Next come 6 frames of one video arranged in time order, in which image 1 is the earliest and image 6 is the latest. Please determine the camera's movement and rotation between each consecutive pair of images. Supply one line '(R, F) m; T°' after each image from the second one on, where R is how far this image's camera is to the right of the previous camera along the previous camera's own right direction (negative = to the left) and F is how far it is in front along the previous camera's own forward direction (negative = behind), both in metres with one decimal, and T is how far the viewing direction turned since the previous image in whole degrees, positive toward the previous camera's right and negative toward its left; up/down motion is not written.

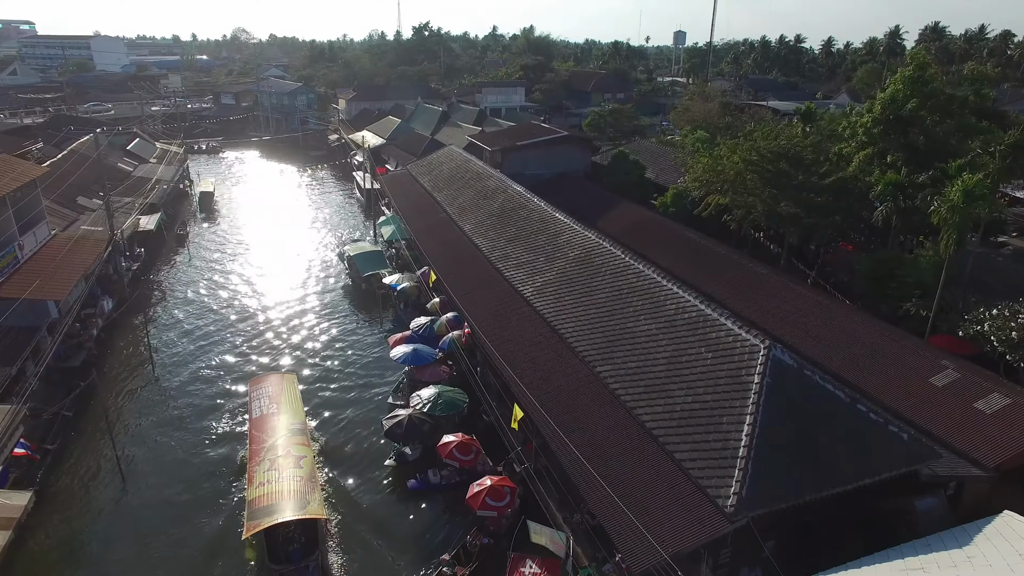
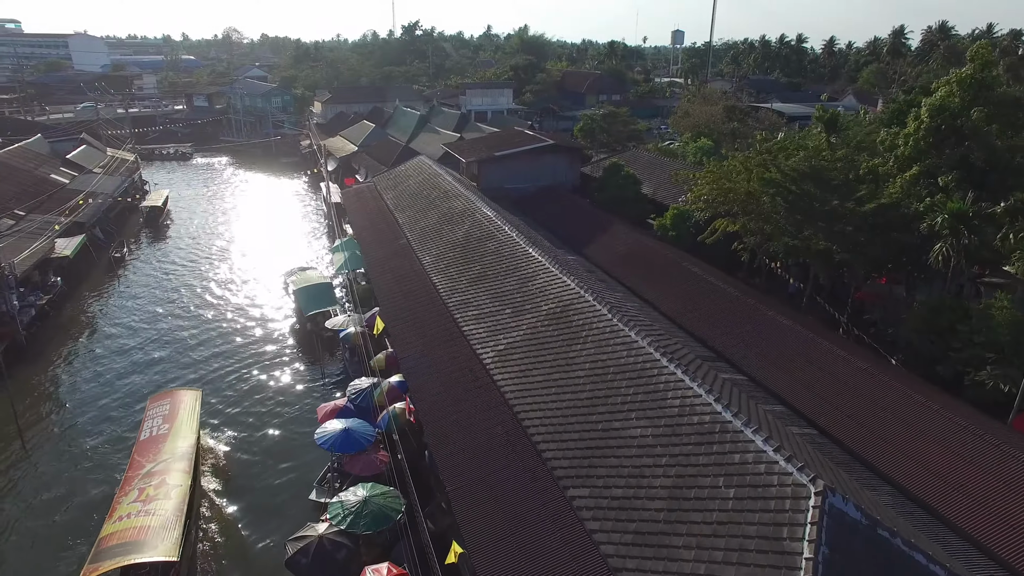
(+0.7, +3.3) m; 0°
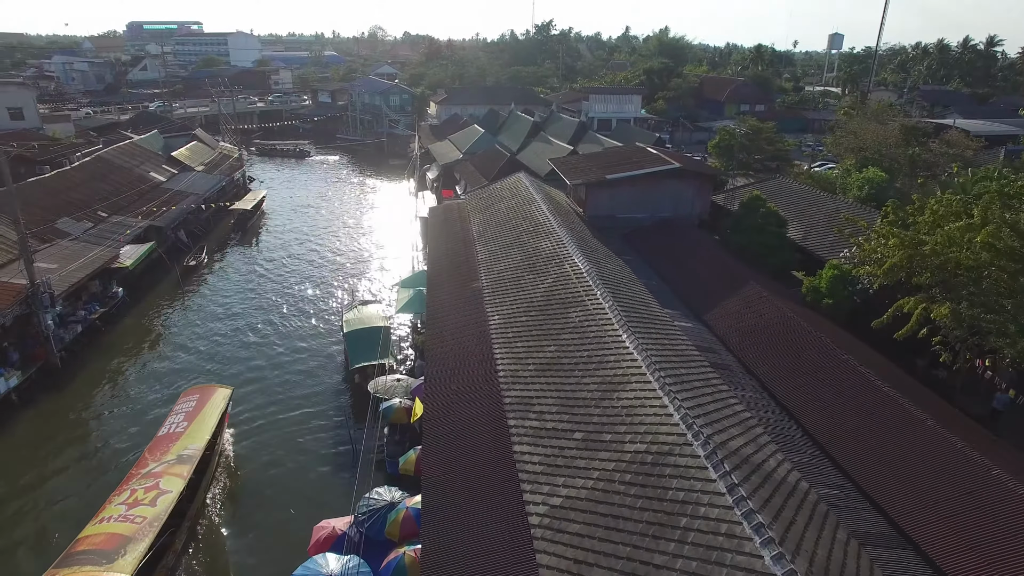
(+0.5, +3.8) m; -10°
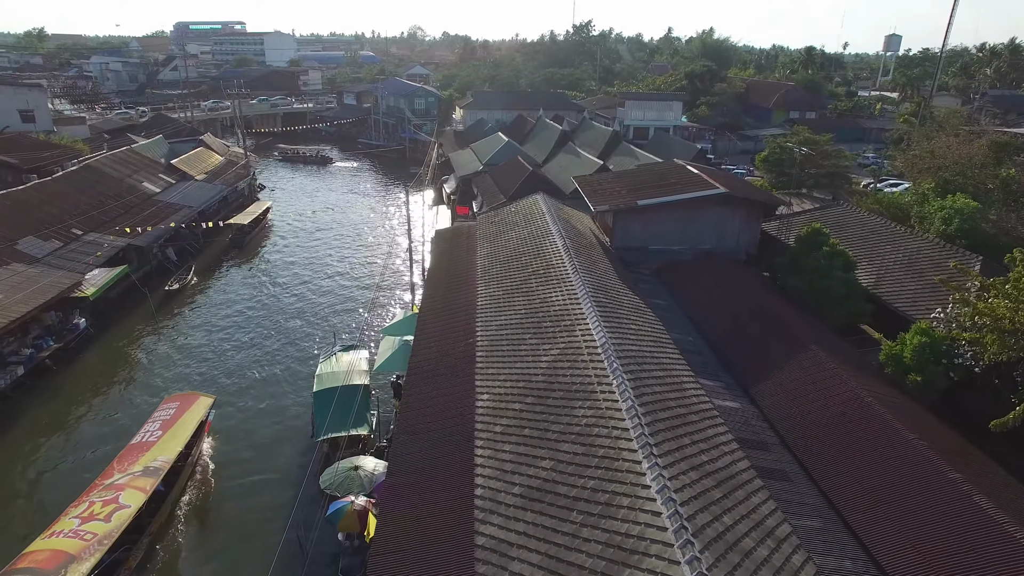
(+0.6, +2.8) m; -3°
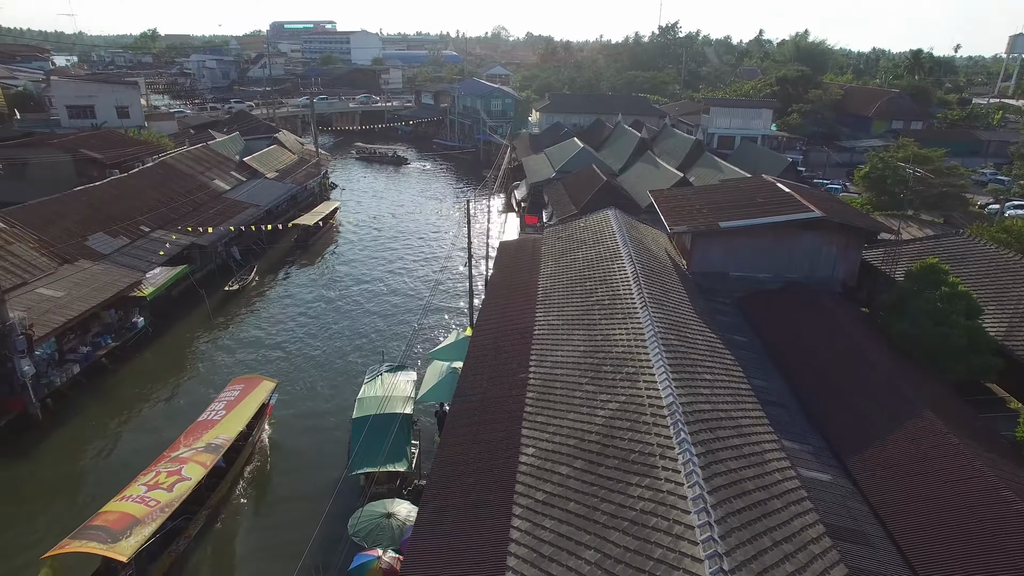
(+0.2, +1.2) m; -6°
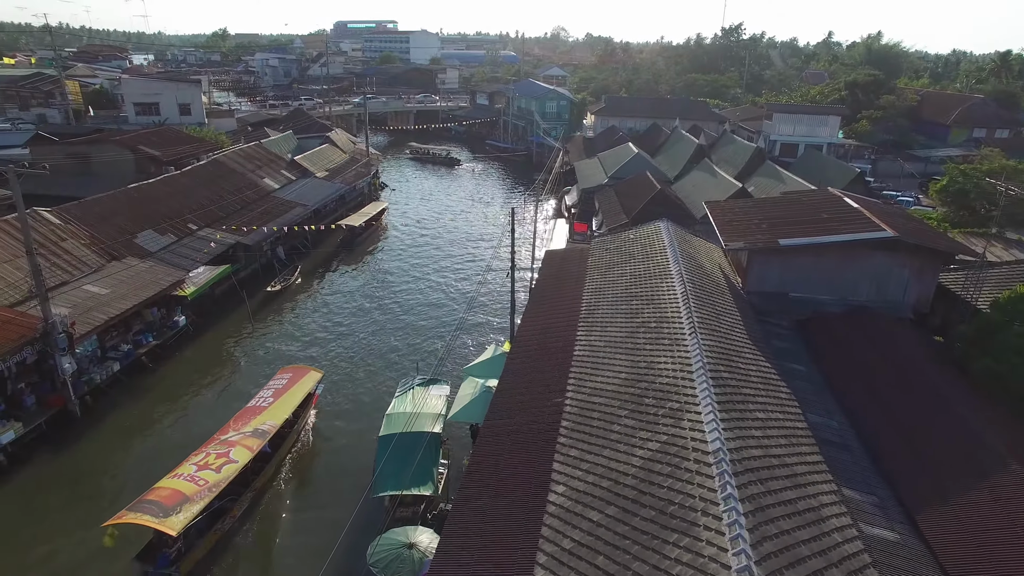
(+0.2, +0.7) m; -4°
